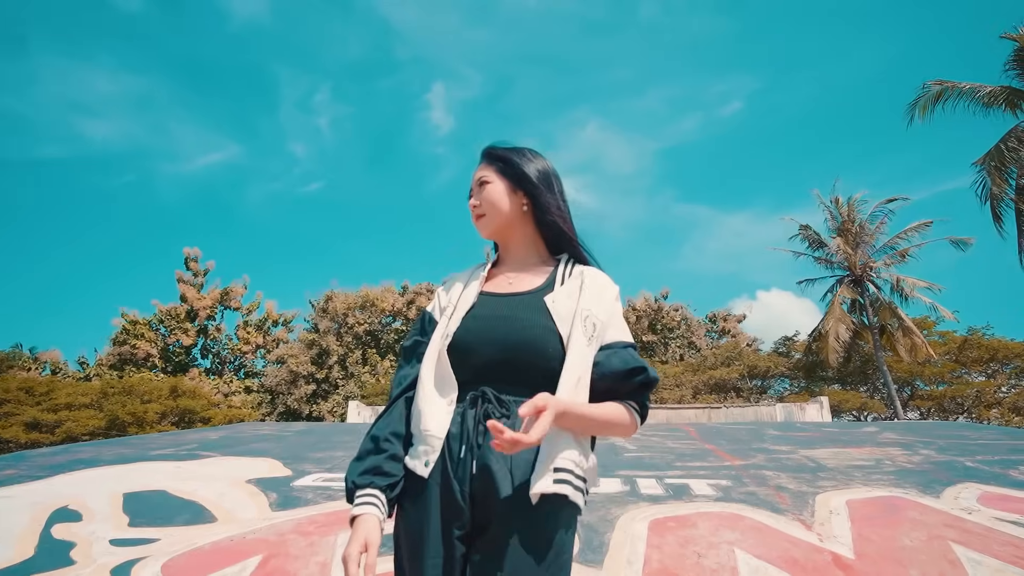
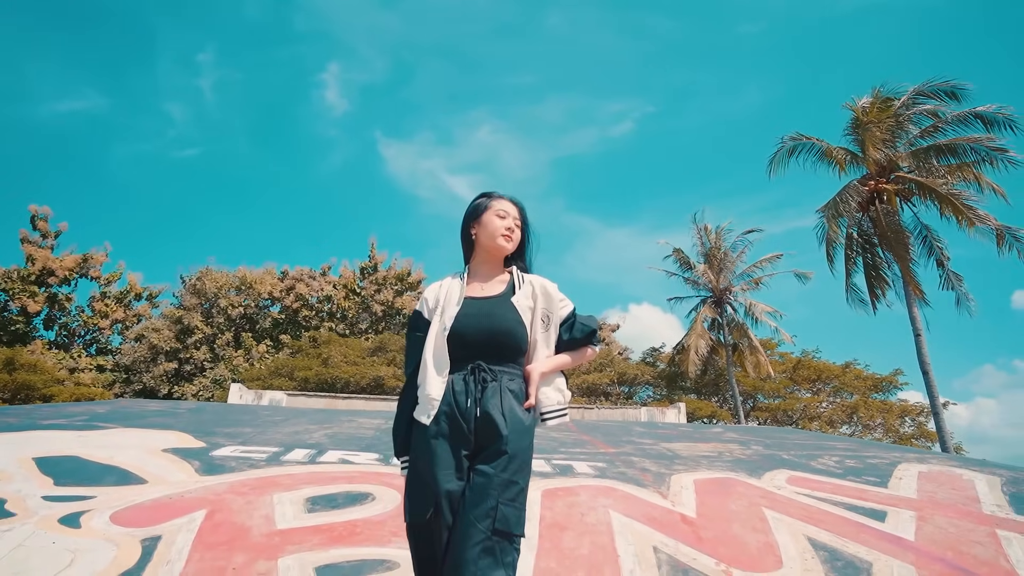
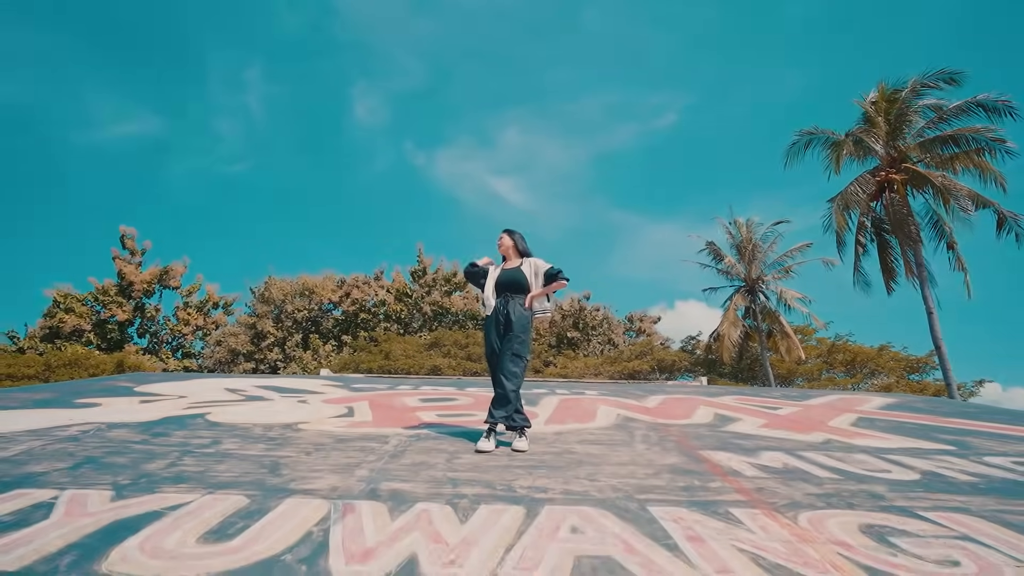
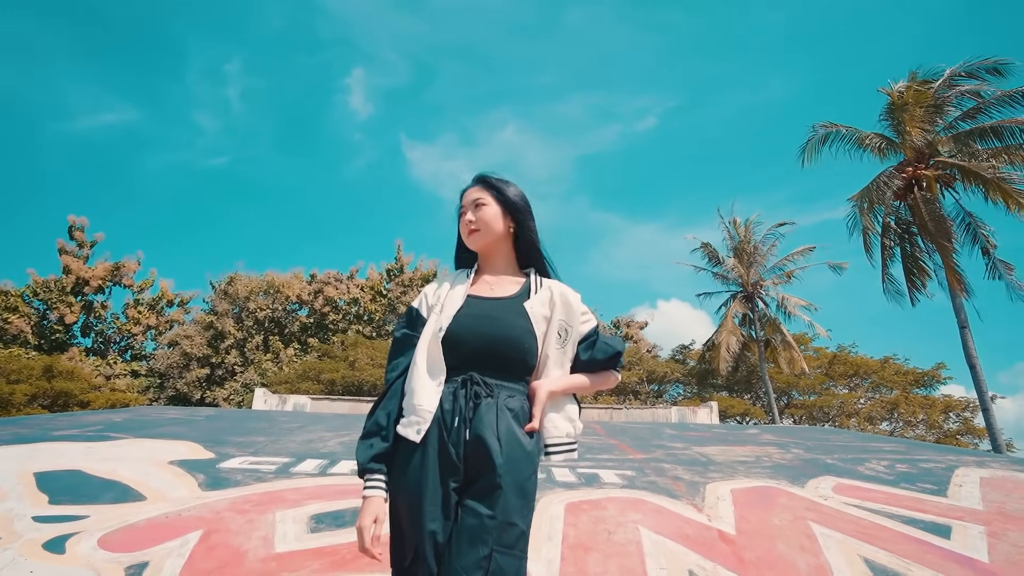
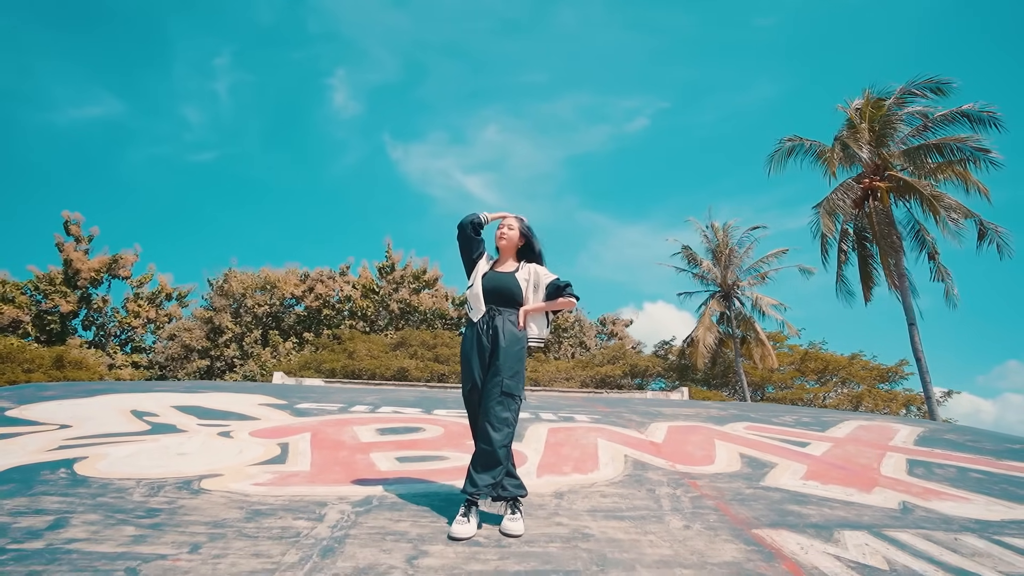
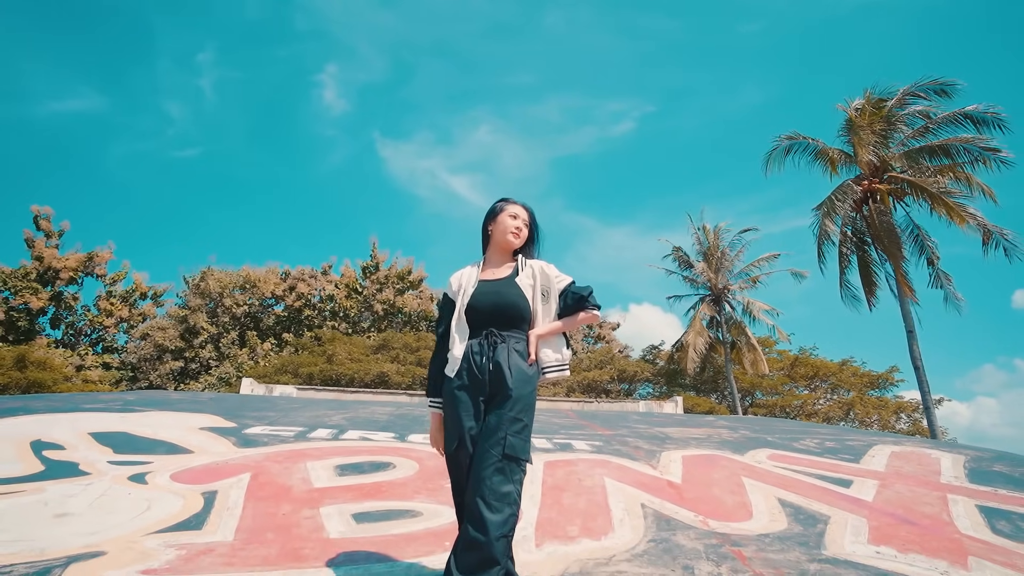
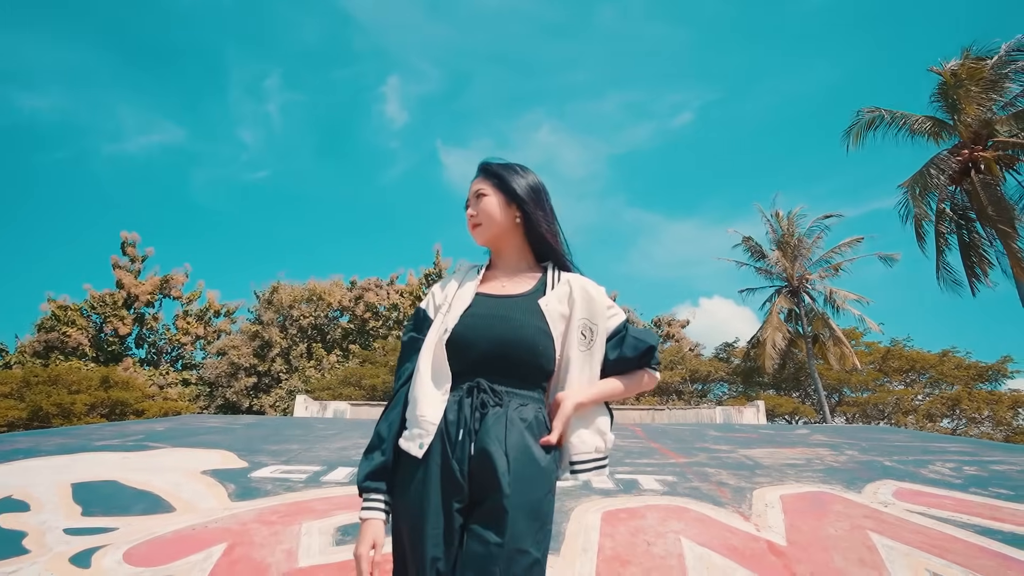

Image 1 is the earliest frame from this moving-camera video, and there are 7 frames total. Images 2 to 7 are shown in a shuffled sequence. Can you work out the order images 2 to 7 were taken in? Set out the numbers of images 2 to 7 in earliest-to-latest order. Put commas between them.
7, 4, 2, 6, 5, 3
